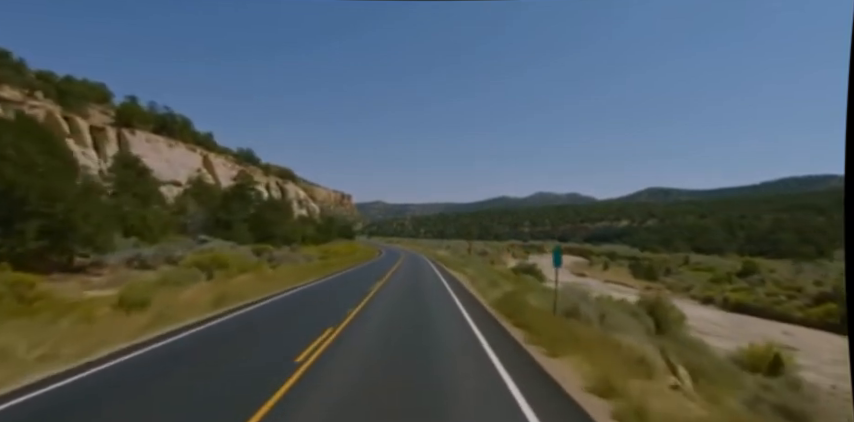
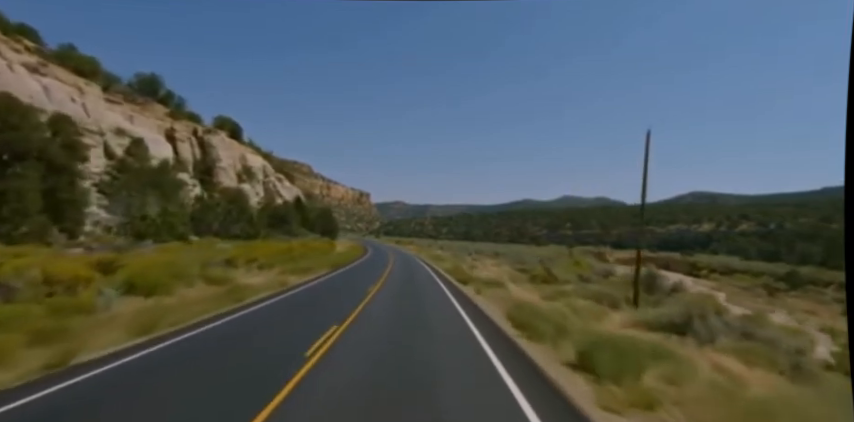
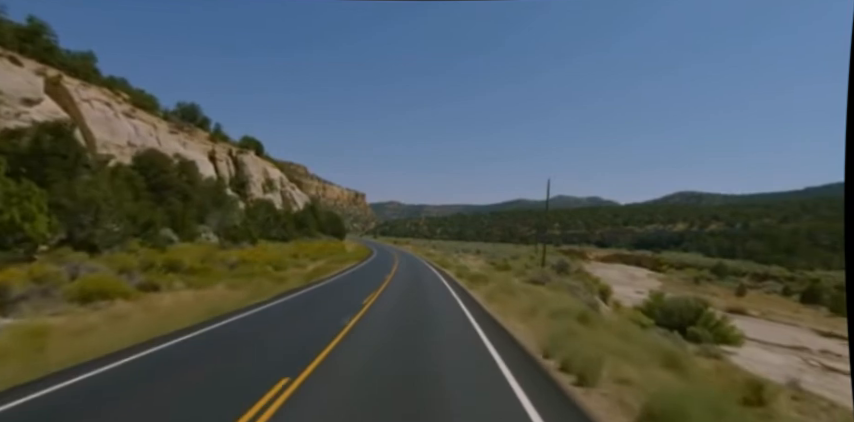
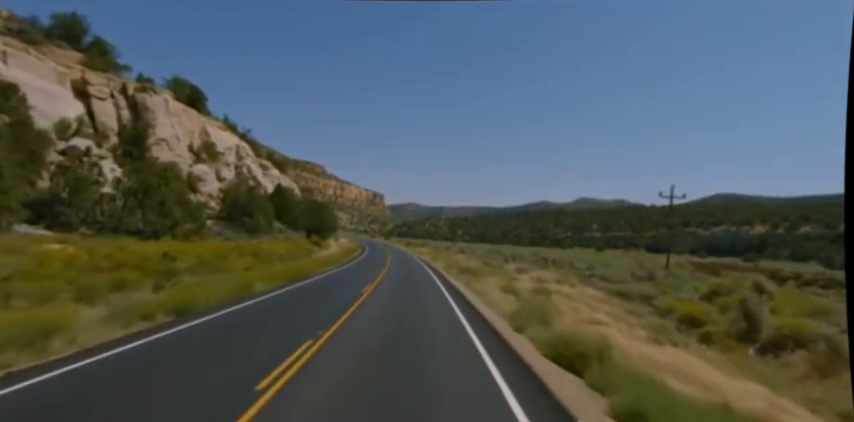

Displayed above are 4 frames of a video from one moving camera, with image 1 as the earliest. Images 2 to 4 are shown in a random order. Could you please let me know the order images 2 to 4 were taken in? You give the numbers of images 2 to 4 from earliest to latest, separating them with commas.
3, 2, 4
